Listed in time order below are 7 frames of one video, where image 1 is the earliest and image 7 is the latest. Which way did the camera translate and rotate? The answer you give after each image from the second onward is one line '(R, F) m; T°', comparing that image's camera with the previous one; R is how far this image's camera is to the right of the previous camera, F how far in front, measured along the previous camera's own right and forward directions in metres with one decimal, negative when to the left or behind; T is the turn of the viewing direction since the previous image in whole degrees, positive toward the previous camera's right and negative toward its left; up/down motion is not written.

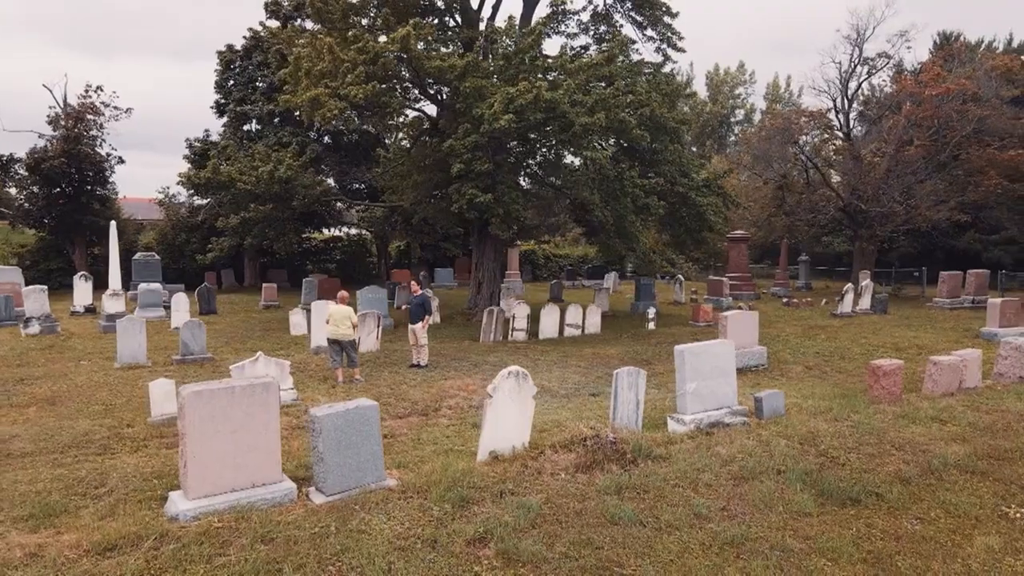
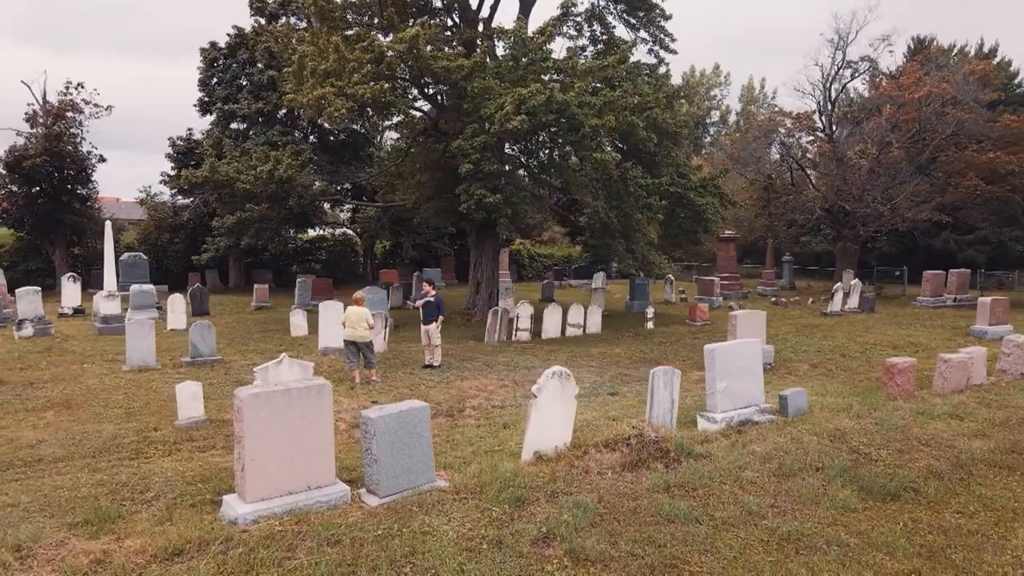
(-0.7, 0.0) m; +2°
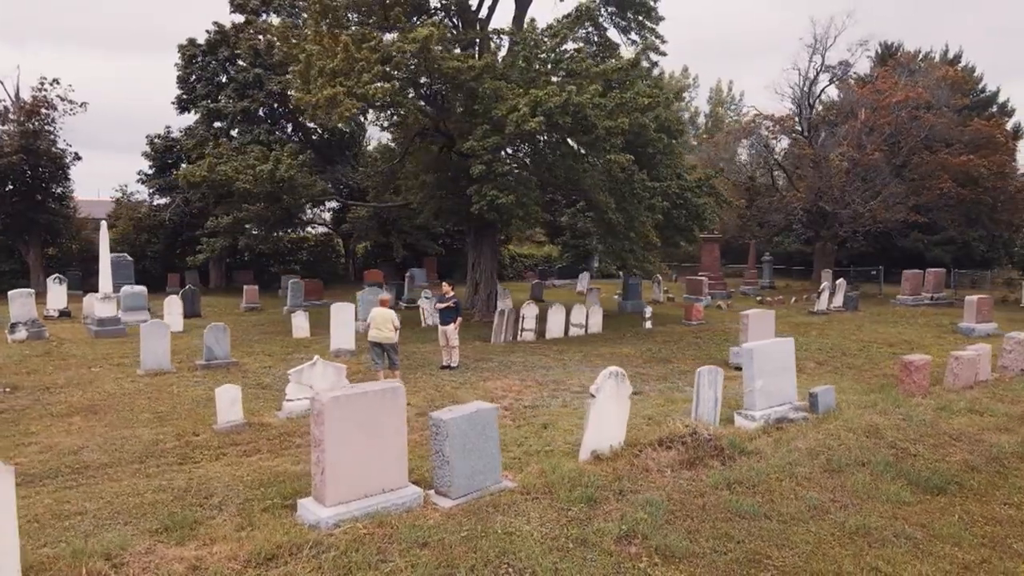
(-0.9, 0.0) m; +3°
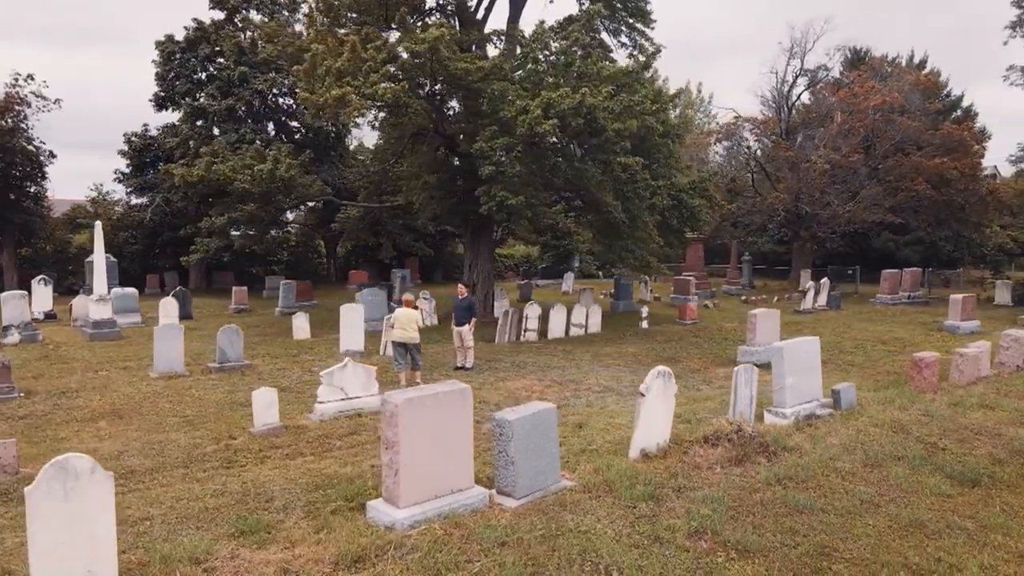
(-0.8, 0.0) m; +2°
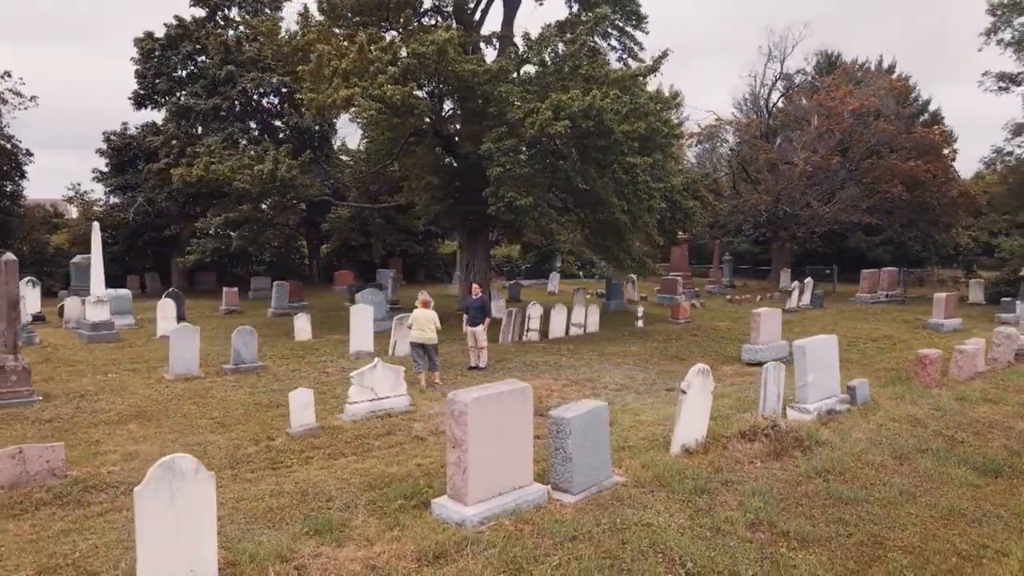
(-0.7, -0.1) m; +2°
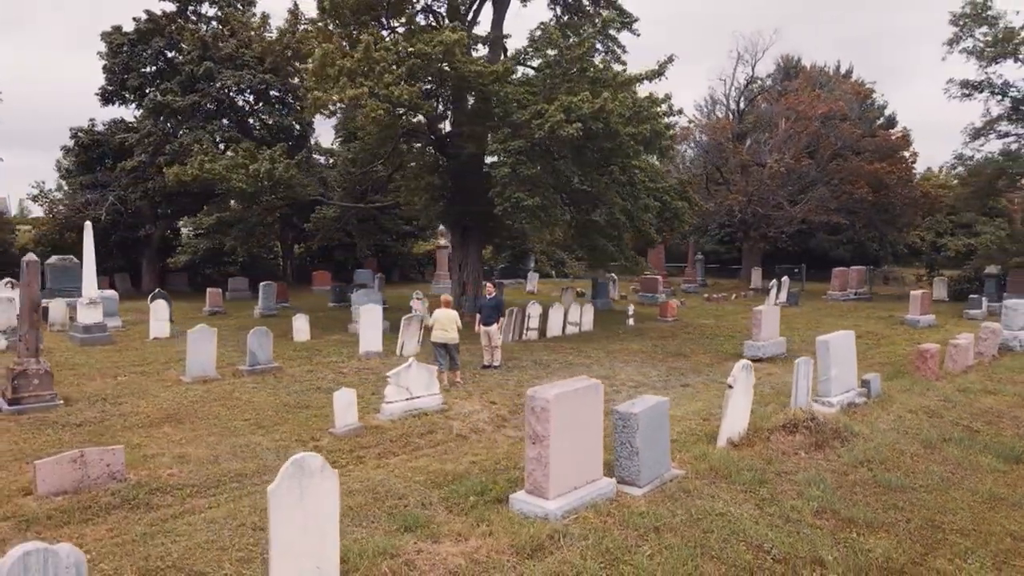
(-1.0, -0.1) m; +3°
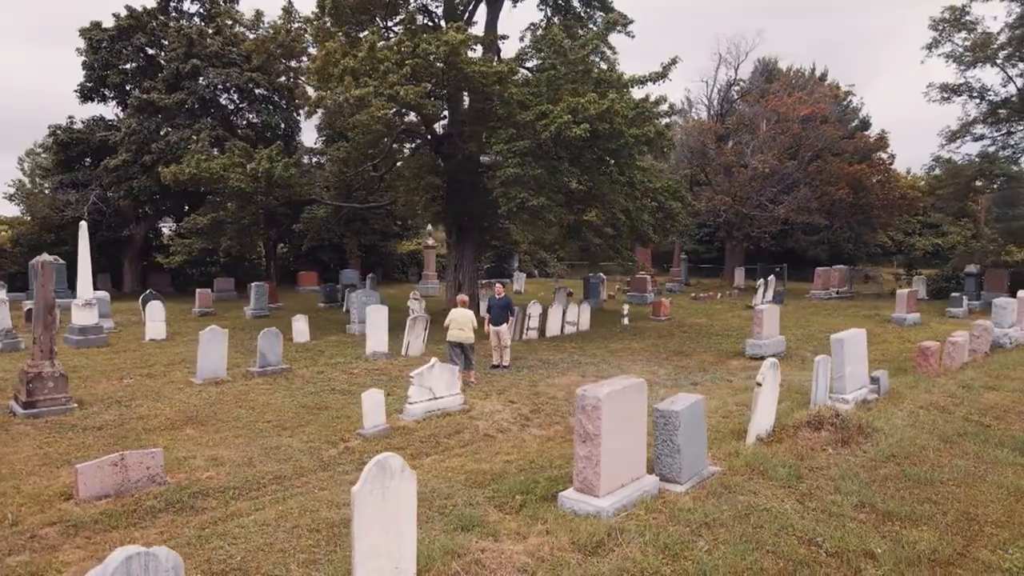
(-0.6, 0.0) m; +2°
